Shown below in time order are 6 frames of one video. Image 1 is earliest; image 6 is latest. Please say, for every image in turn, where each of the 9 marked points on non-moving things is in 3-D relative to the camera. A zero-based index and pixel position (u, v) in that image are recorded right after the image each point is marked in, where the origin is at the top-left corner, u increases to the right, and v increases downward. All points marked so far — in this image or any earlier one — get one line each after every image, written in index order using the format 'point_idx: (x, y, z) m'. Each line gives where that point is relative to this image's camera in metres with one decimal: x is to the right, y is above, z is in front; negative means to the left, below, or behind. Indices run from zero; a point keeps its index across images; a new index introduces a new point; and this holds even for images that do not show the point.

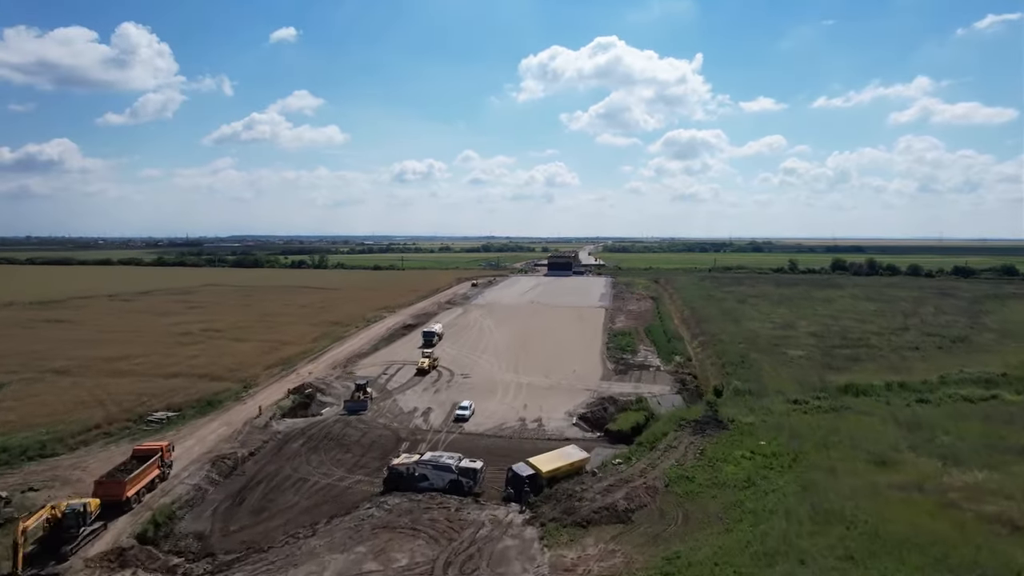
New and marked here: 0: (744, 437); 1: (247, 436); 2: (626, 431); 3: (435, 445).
0: (+6.7, -4.3, +19.0) m
1: (-7.7, -4.3, +19.4) m
2: (+3.4, -4.3, +20.0) m
3: (-2.3, -4.7, +19.8) m
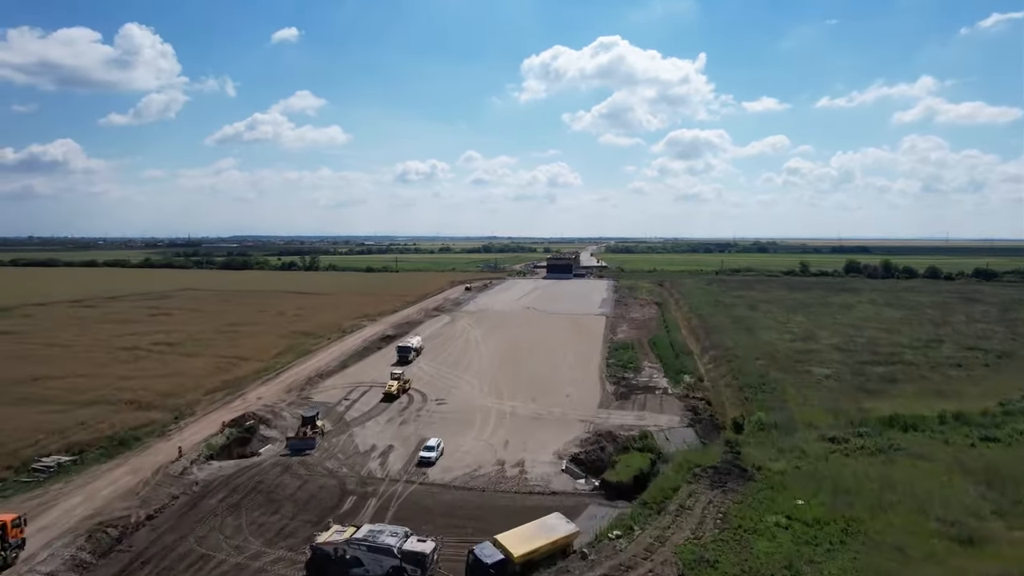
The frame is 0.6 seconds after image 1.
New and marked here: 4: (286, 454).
0: (+6.0, -4.7, +15.1) m
1: (-8.4, -4.7, +15.5) m
2: (+2.8, -4.7, +16.0) m
3: (-2.9, -5.1, +15.9) m
4: (-6.4, -4.7, +18.7) m
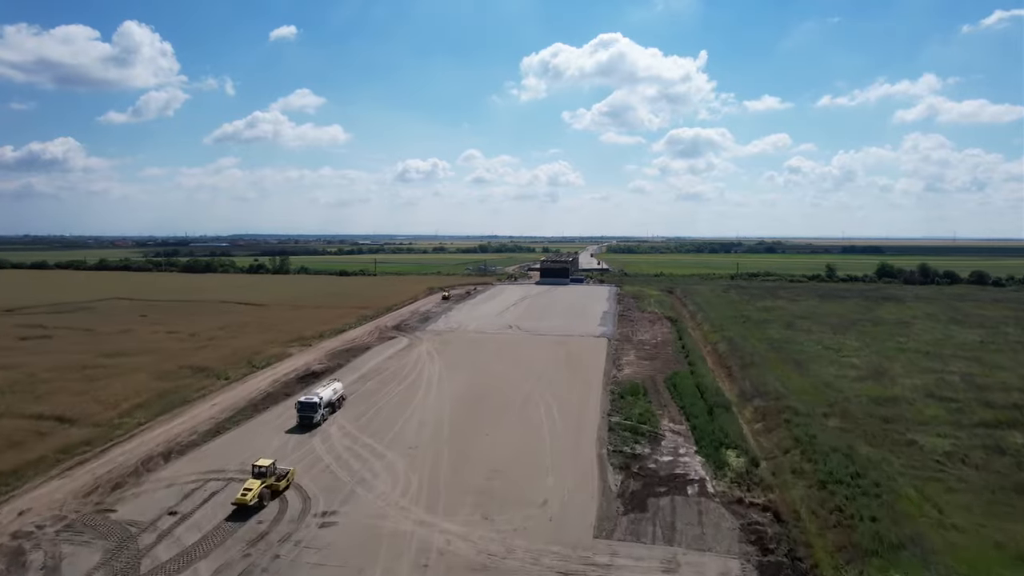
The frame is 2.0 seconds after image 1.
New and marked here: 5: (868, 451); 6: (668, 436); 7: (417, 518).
0: (+4.7, -5.5, +5.5) m
1: (-9.7, -5.5, +5.9) m
2: (+1.4, -5.5, +6.4) m
3: (-4.3, -5.9, +6.3) m
4: (-7.7, -5.5, +9.2) m
5: (+9.7, -4.4, +18.1) m
6: (+4.6, -4.4, +19.9) m
7: (-2.0, -4.8, +14.1) m
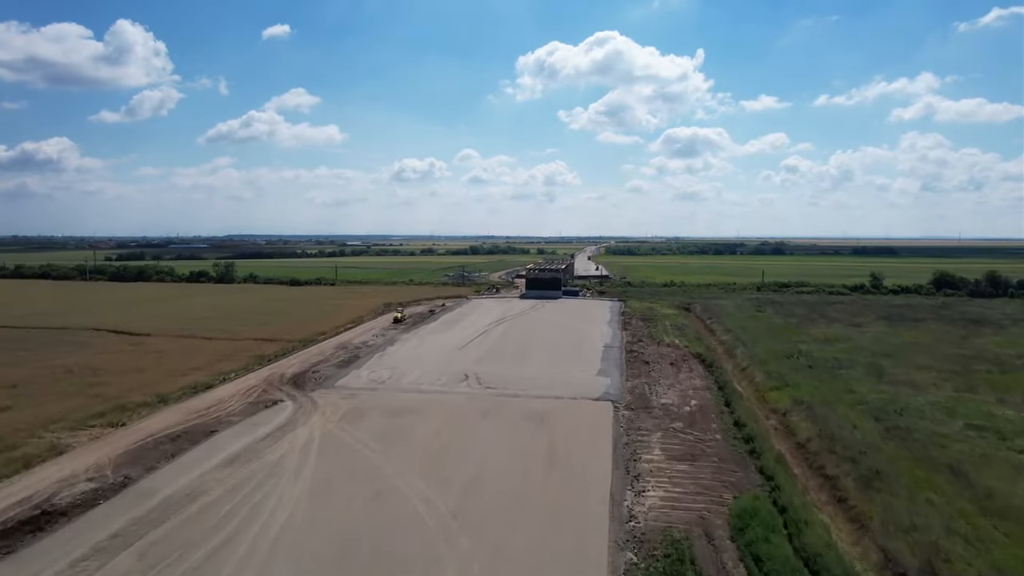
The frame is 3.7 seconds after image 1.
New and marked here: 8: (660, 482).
0: (+3.1, -6.8, -7.7) m
1: (-11.3, -6.8, -7.3) m
2: (-0.2, -6.8, -6.7) m
3: (-5.9, -7.2, -6.8) m
4: (-9.3, -6.8, -4.0) m
5: (+8.0, -5.7, +5.0) m
6: (+3.0, -5.6, +6.7) m
7: (-3.7, -6.1, +1.0) m
8: (+3.6, -4.7, +16.2) m
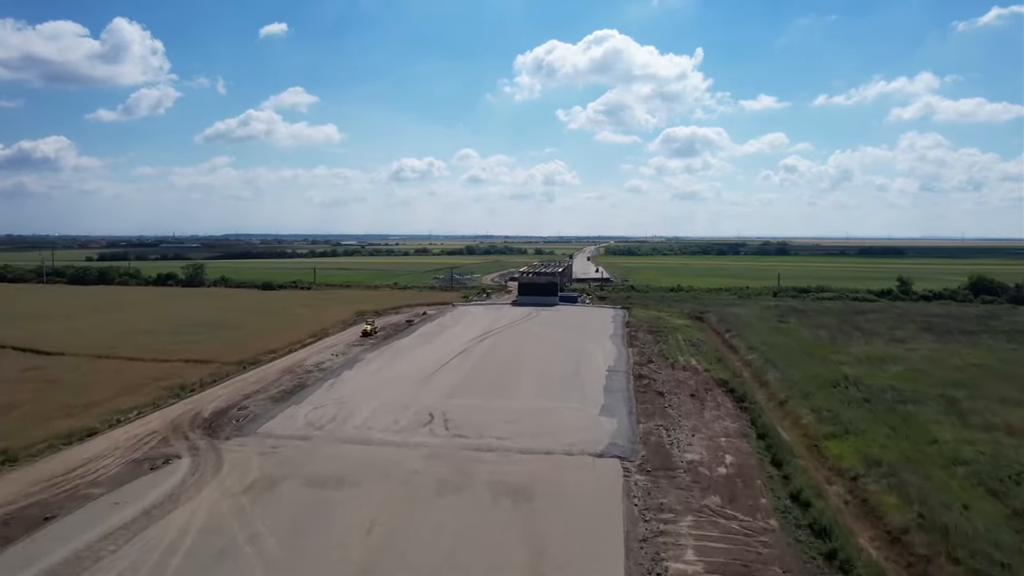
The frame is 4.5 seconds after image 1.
0: (+2.5, -7.3, -13.6) m
1: (-11.9, -7.3, -13.3) m
2: (-0.8, -7.3, -12.7) m
3: (-6.5, -7.7, -12.8) m
4: (-9.9, -7.2, -10.0) m
5: (+7.4, -6.1, -1.0) m
6: (+2.4, -6.1, +0.8) m
7: (-4.3, -6.5, -5.0) m
8: (+3.0, -5.2, +10.2) m
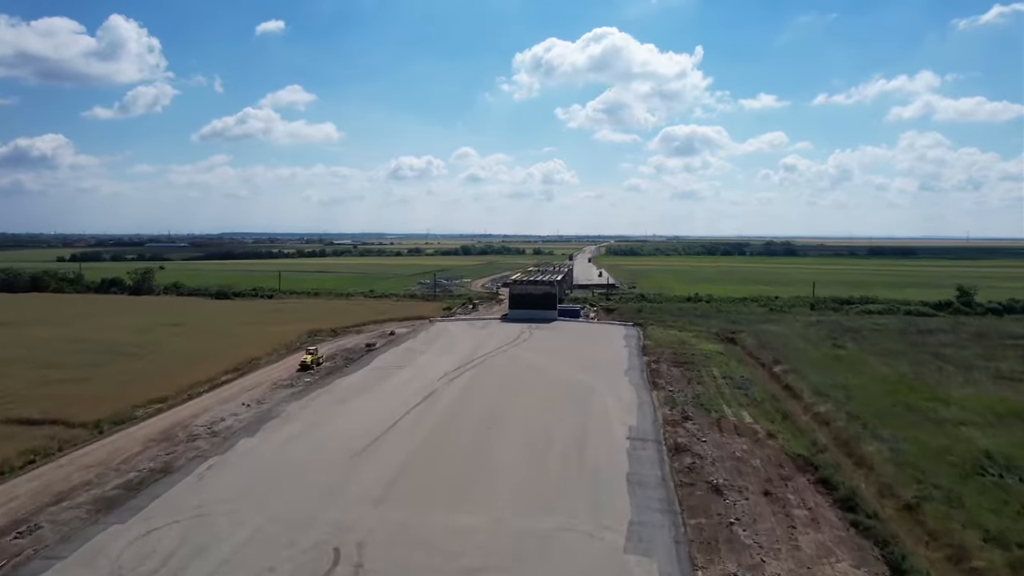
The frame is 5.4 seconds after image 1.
0: (+1.9, -8.2, -22.5) m
1: (-12.5, -8.2, -22.2) m
2: (-1.4, -8.2, -21.6) m
3: (-7.1, -8.6, -21.7) m
4: (-10.5, -8.1, -18.9) m
5: (+6.8, -7.0, -9.9) m
6: (+1.7, -7.0, -8.1) m
7: (-4.9, -7.4, -13.9) m
8: (+2.3, -6.1, +1.3) m
